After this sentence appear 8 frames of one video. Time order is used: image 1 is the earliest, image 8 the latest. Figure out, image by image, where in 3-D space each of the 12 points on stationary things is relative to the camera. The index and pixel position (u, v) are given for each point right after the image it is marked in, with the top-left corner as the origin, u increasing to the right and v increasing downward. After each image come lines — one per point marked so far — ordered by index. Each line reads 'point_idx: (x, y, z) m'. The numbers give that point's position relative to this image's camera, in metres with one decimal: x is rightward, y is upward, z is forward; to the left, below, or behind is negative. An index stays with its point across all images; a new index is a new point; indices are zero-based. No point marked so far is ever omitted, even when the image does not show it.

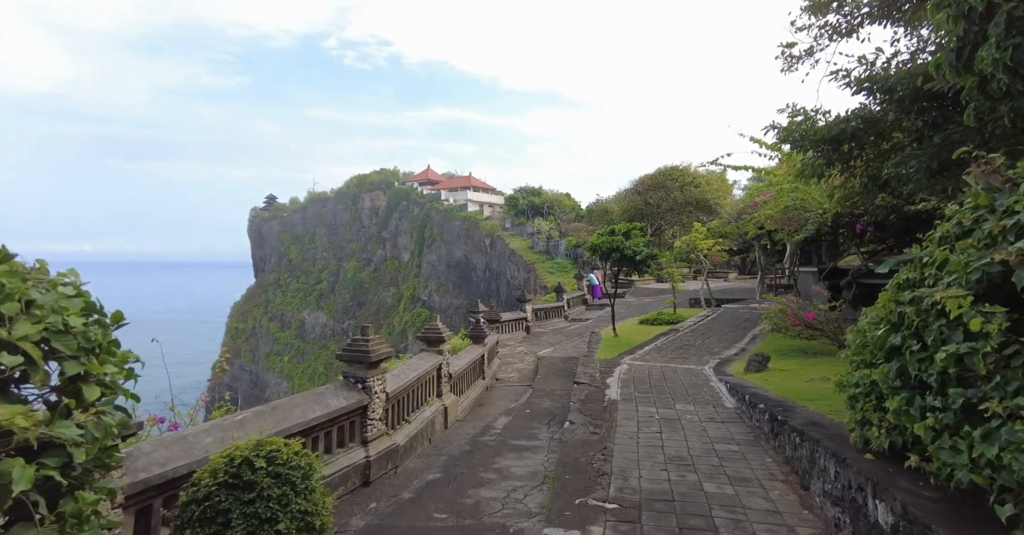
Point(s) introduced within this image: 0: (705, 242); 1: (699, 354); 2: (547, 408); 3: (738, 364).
0: (+6.0, +0.8, +17.0) m
1: (+2.9, -1.3, +8.4) m
2: (+0.5, -2.1, +8.1) m
3: (+3.1, -1.3, +7.5) m
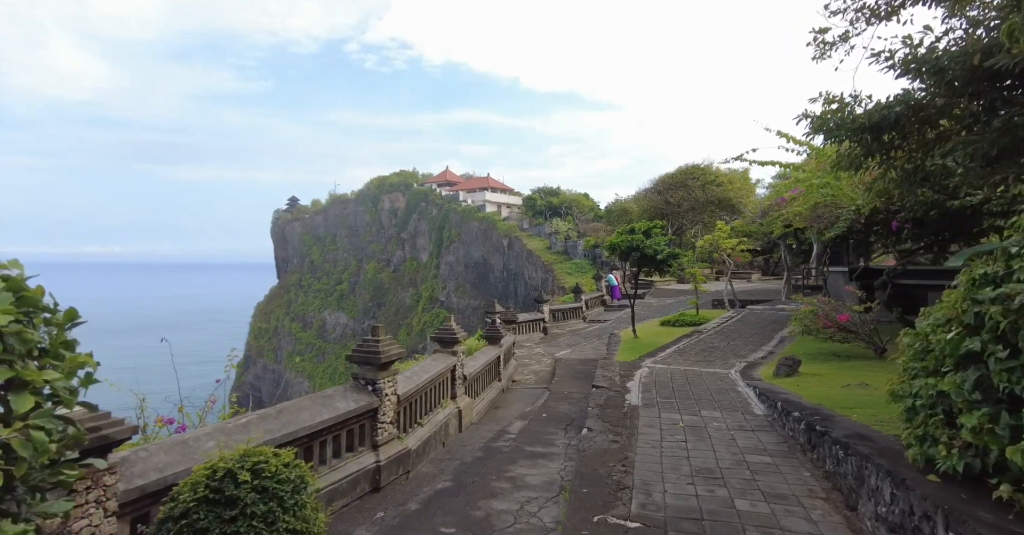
0: (+6.5, +0.8, +16.5) m
1: (+3.1, -1.3, +8.1) m
2: (+0.7, -2.1, +7.8) m
3: (+3.3, -1.3, +7.2) m
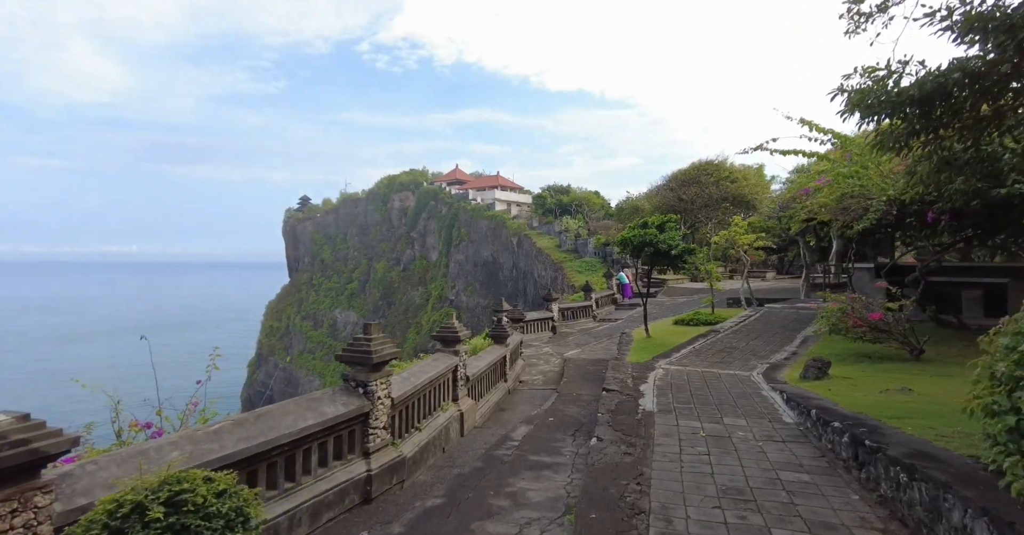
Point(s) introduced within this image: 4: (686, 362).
0: (+6.8, +0.9, +15.9) m
1: (+3.2, -1.2, +7.6) m
2: (+0.8, -2.0, +7.3) m
3: (+3.4, -1.2, +6.6) m
4: (+2.4, -1.3, +7.6) m
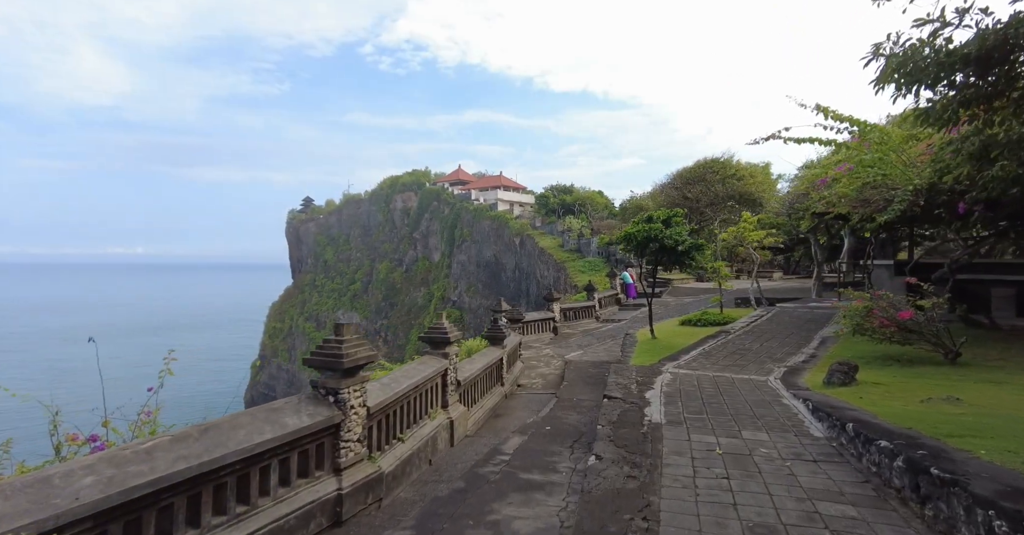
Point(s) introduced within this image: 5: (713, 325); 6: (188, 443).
0: (+6.7, +1.0, +15.3) m
1: (+3.1, -1.2, +6.9) m
2: (+0.7, -1.9, +6.7) m
3: (+3.3, -1.2, +6.0) m
4: (+2.3, -1.2, +7.0) m
5: (+4.3, -1.2, +11.9) m
6: (-2.1, -1.1, +3.5) m
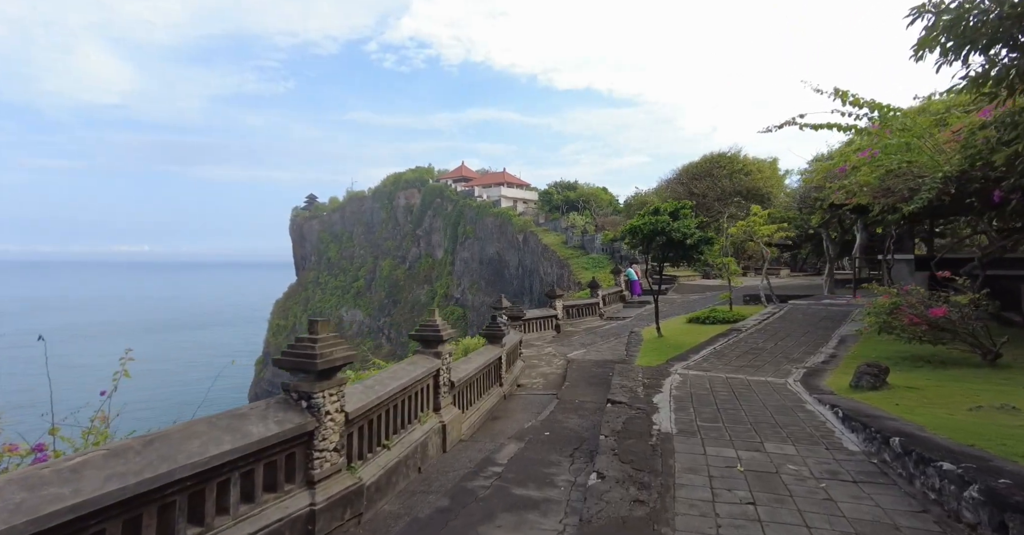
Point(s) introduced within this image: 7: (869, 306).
0: (+6.8, +1.1, +14.8) m
1: (+3.1, -1.1, +6.4) m
2: (+0.7, -1.8, +6.3) m
3: (+3.2, -1.1, +5.5) m
4: (+2.3, -1.2, +6.5) m
5: (+4.3, -1.2, +11.4) m
6: (-2.1, -1.1, +3.1) m
7: (+4.9, -0.5, +7.5) m
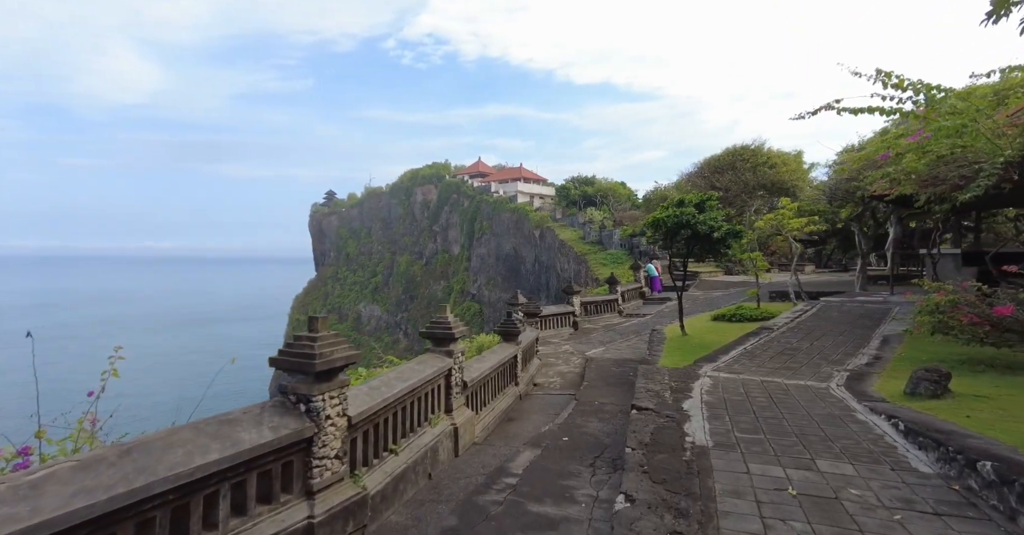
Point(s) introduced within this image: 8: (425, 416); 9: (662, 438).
0: (+7.2, +1.2, +14.2) m
1: (+3.2, -1.0, +6.0) m
2: (+0.9, -1.8, +5.9) m
3: (+3.4, -1.0, +5.0) m
4: (+2.5, -1.1, +6.0) m
5: (+4.6, -1.1, +10.8) m
6: (-2.1, -1.0, +2.7) m
7: (+5.1, -0.5, +6.9) m
8: (-0.9, -1.5, +5.7) m
9: (+1.0, -1.2, +3.8) m
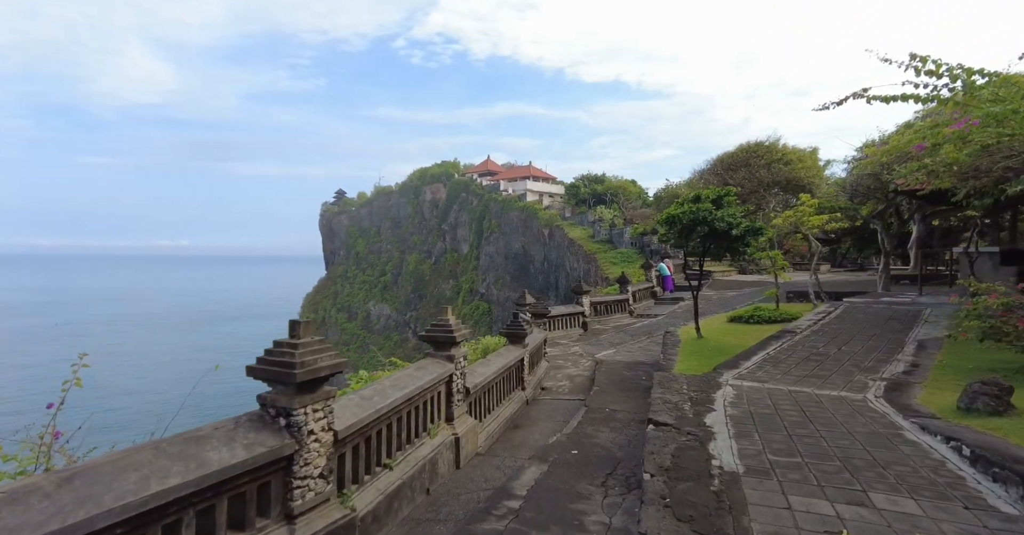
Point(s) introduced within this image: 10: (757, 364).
0: (+7.4, +1.2, +13.6) m
1: (+3.3, -1.0, +5.5) m
2: (+0.9, -1.8, +5.4) m
3: (+3.4, -1.0, +4.6) m
4: (+2.5, -1.1, +5.6) m
5: (+4.8, -1.0, +10.3) m
6: (-2.1, -1.0, +2.4) m
7: (+5.2, -0.5, +6.4) m
8: (-0.8, -1.5, +5.3) m
9: (+1.0, -1.2, +3.4) m
10: (+2.7, -1.1, +6.1) m
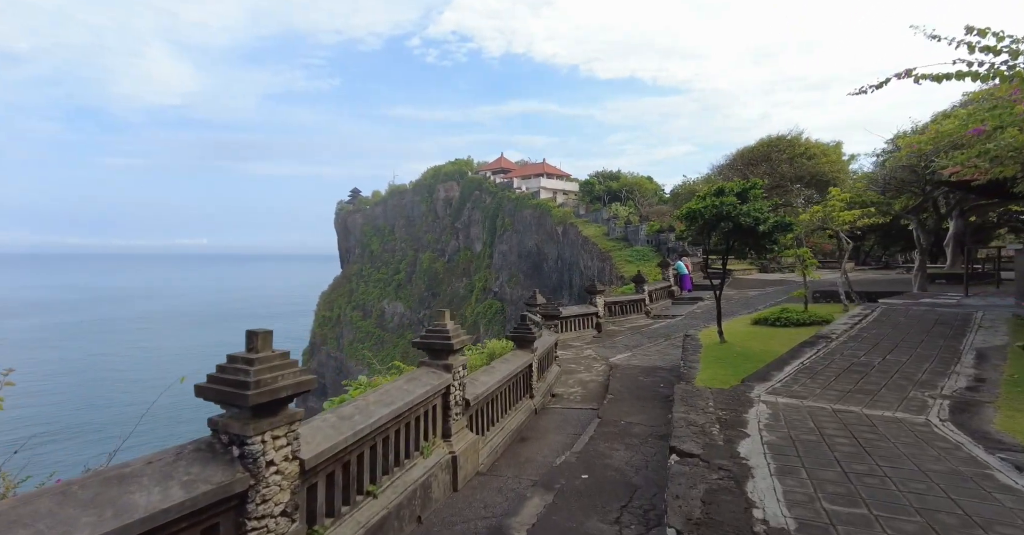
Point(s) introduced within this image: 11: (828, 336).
0: (+7.6, +1.2, +12.8) m
1: (+3.3, -1.0, +4.8) m
2: (+0.9, -1.8, +4.8) m
3: (+3.4, -1.0, +3.9) m
4: (+2.5, -1.1, +4.9) m
5: (+4.9, -1.0, +9.6) m
6: (-2.1, -1.0, +1.8) m
7: (+5.2, -0.4, +5.7) m
8: (-0.8, -1.5, +4.7) m
9: (+1.0, -1.2, +2.7) m
10: (+2.7, -1.1, +5.4) m
11: (+4.1, -0.9, +7.2) m
